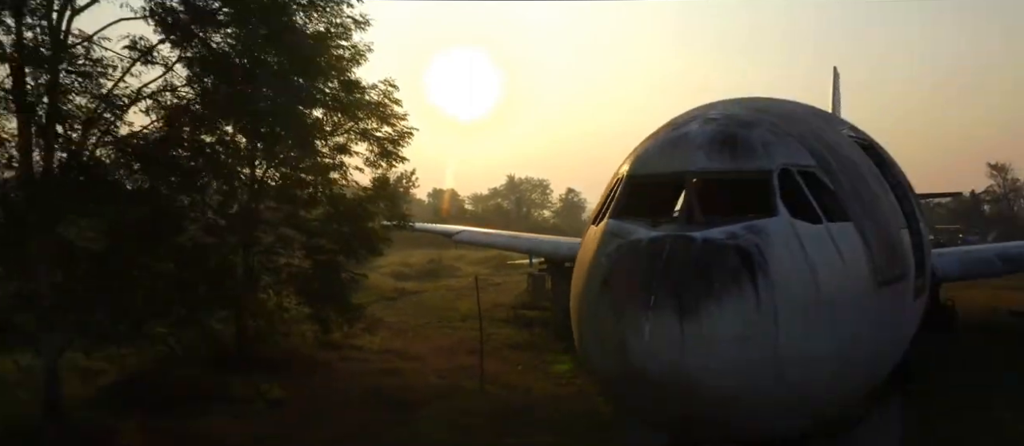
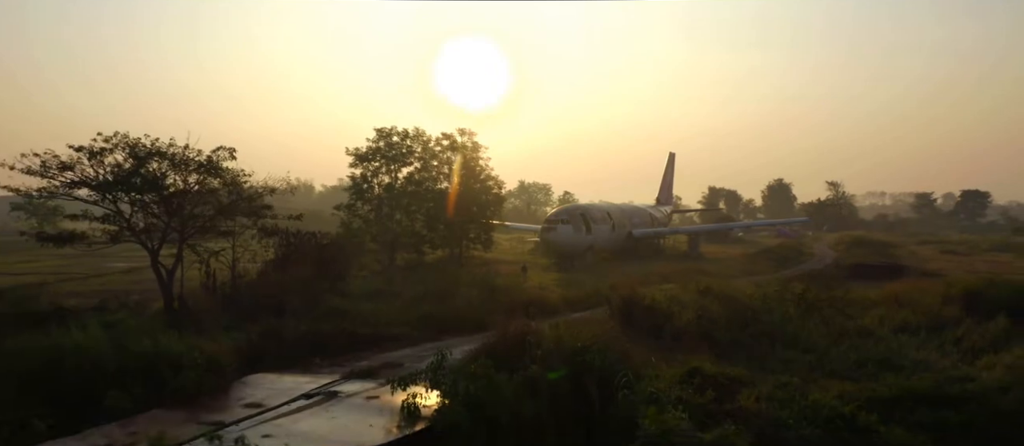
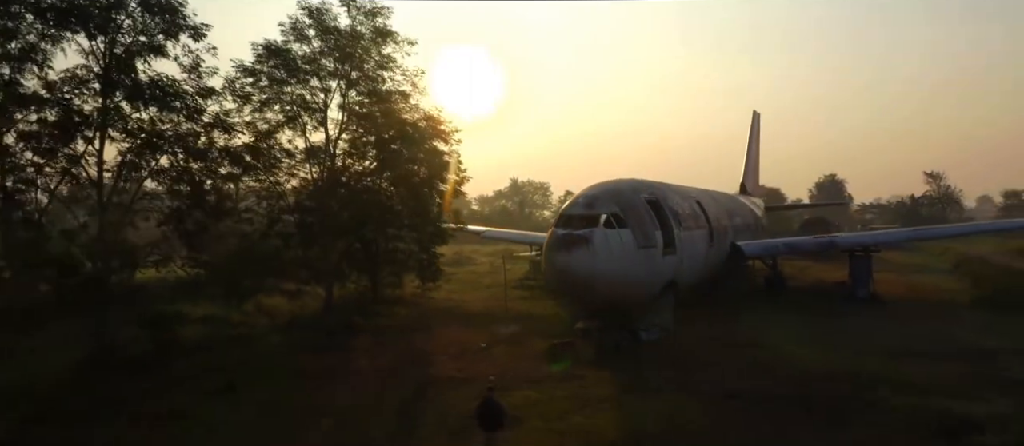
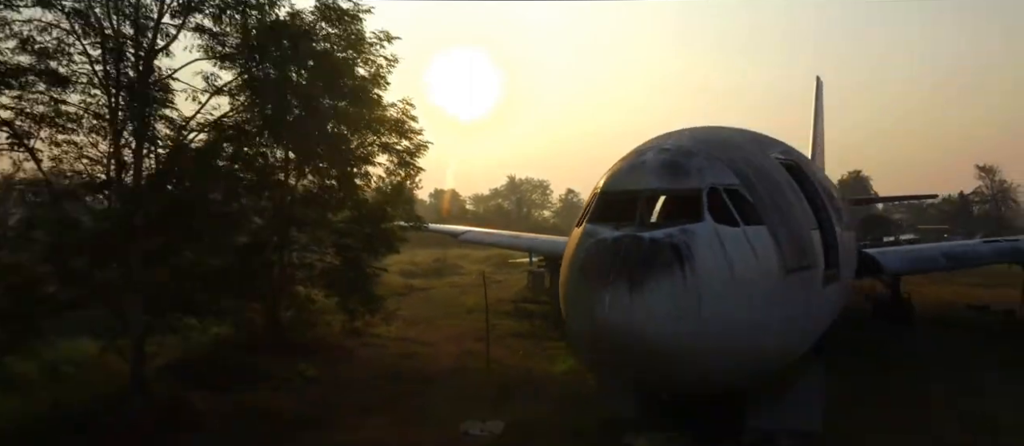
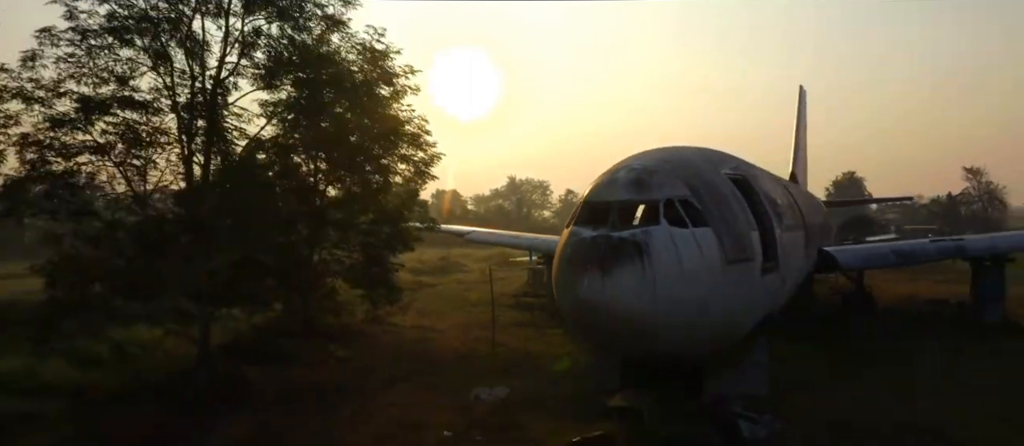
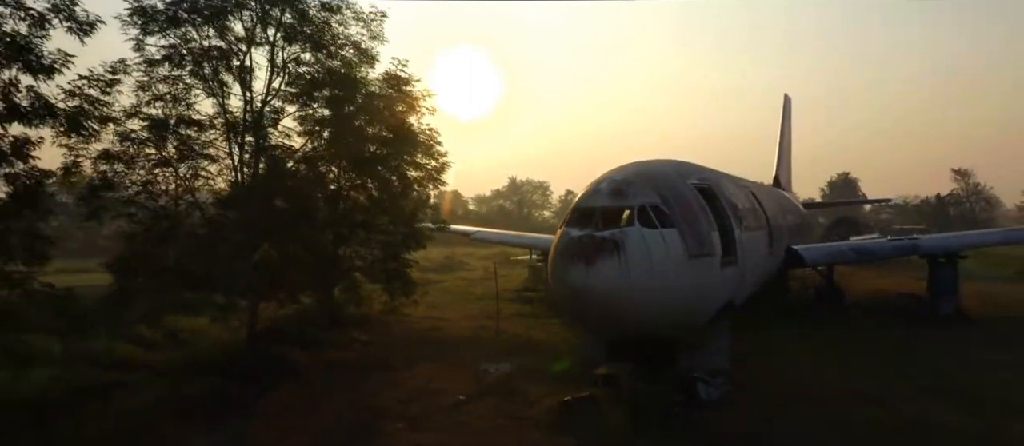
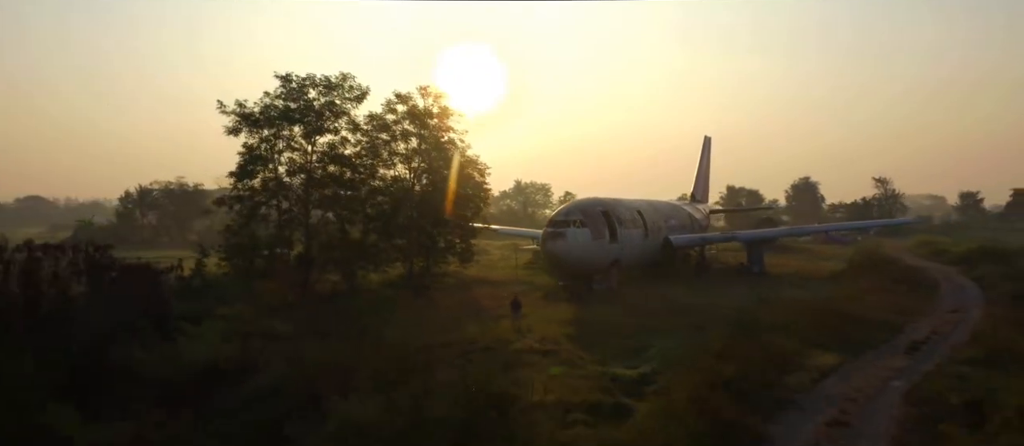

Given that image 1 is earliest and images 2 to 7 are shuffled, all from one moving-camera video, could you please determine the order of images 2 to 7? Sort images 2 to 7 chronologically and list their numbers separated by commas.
4, 5, 6, 3, 7, 2
